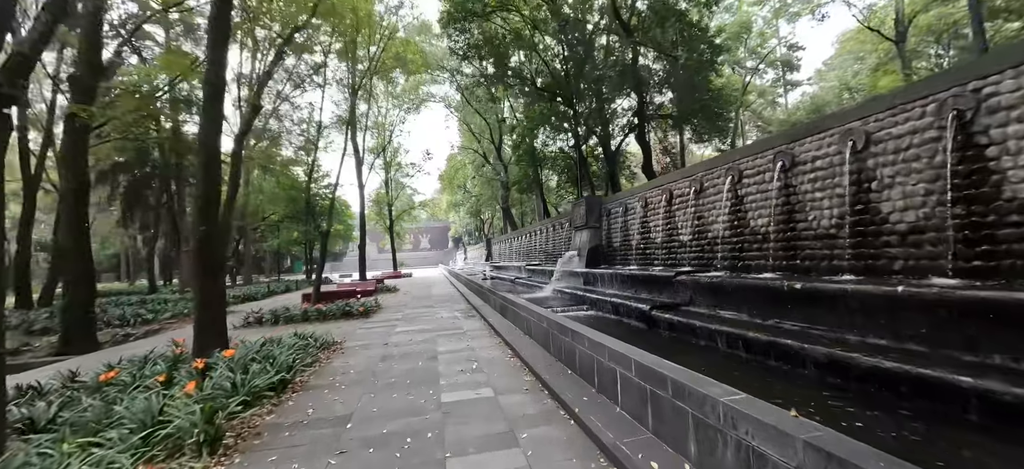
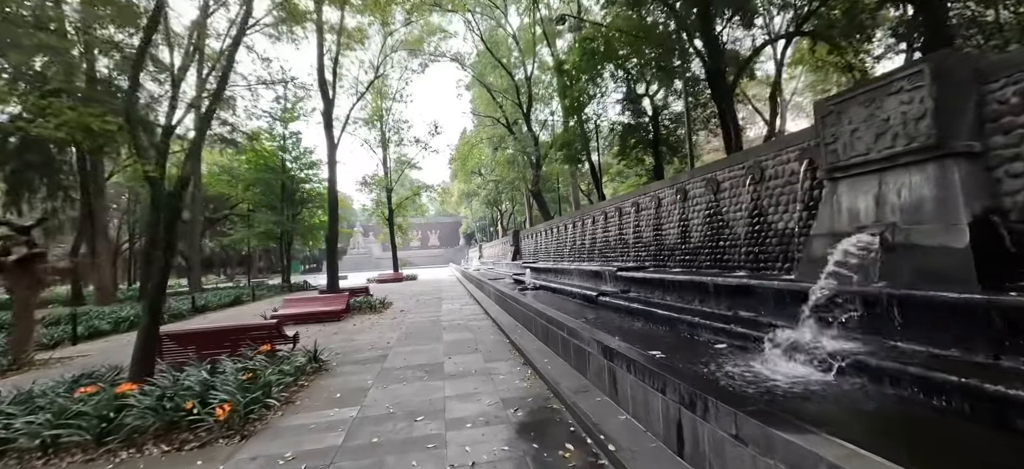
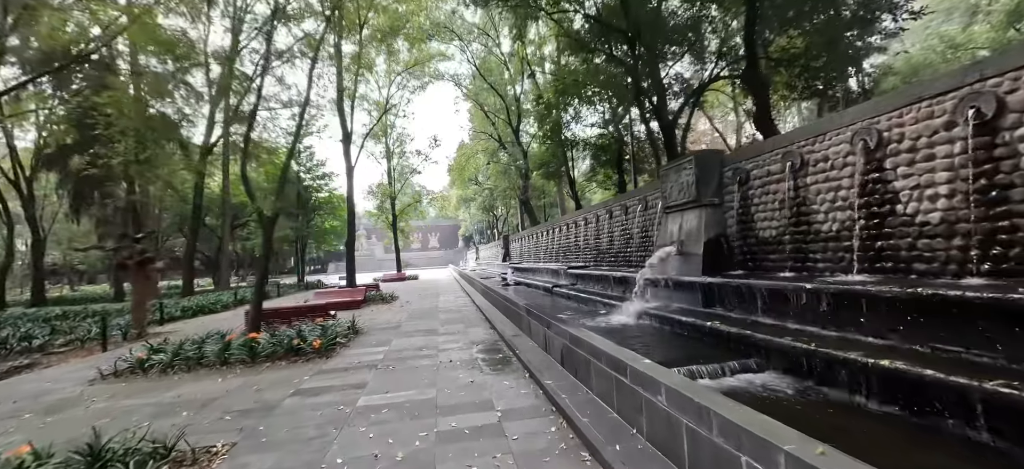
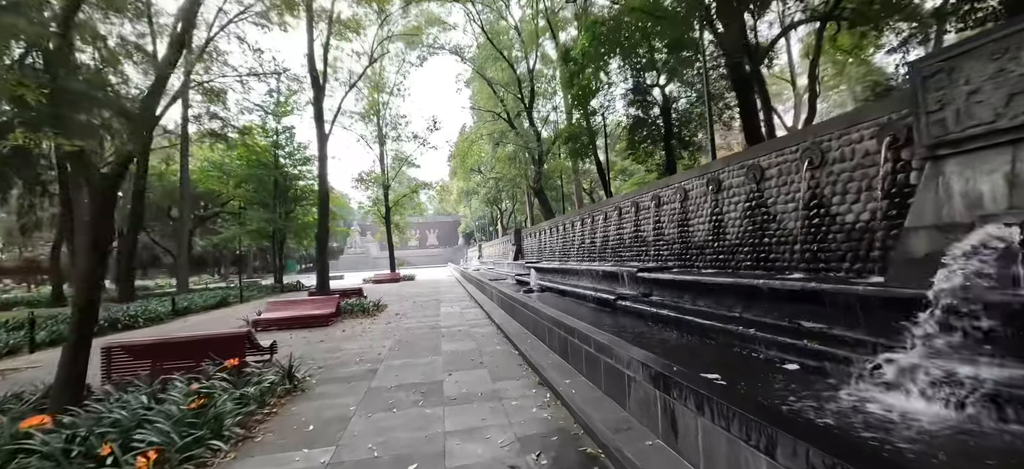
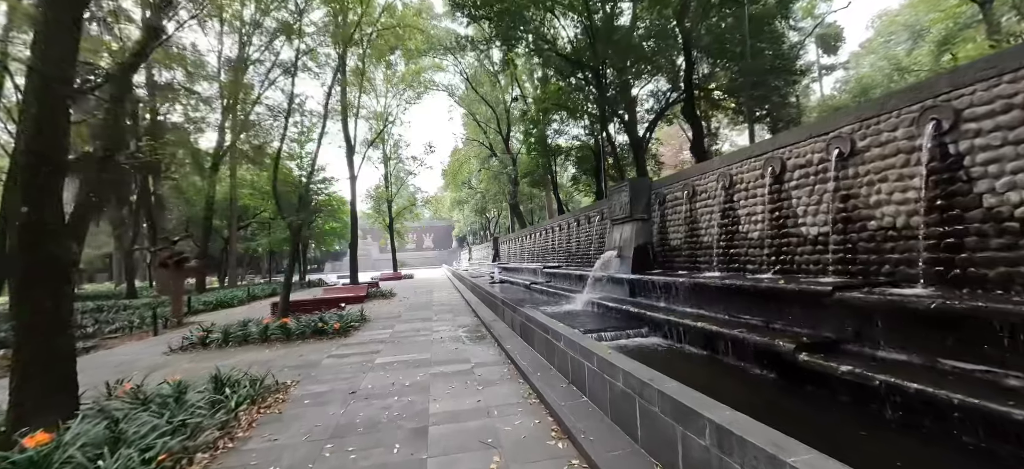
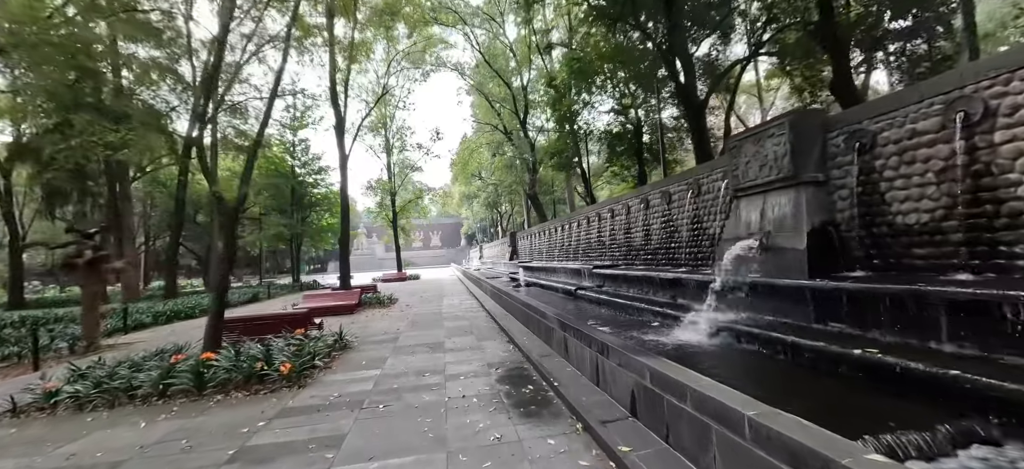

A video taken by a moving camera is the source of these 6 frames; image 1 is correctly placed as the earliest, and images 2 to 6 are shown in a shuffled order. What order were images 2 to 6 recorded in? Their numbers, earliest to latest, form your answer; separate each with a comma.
5, 3, 6, 2, 4
